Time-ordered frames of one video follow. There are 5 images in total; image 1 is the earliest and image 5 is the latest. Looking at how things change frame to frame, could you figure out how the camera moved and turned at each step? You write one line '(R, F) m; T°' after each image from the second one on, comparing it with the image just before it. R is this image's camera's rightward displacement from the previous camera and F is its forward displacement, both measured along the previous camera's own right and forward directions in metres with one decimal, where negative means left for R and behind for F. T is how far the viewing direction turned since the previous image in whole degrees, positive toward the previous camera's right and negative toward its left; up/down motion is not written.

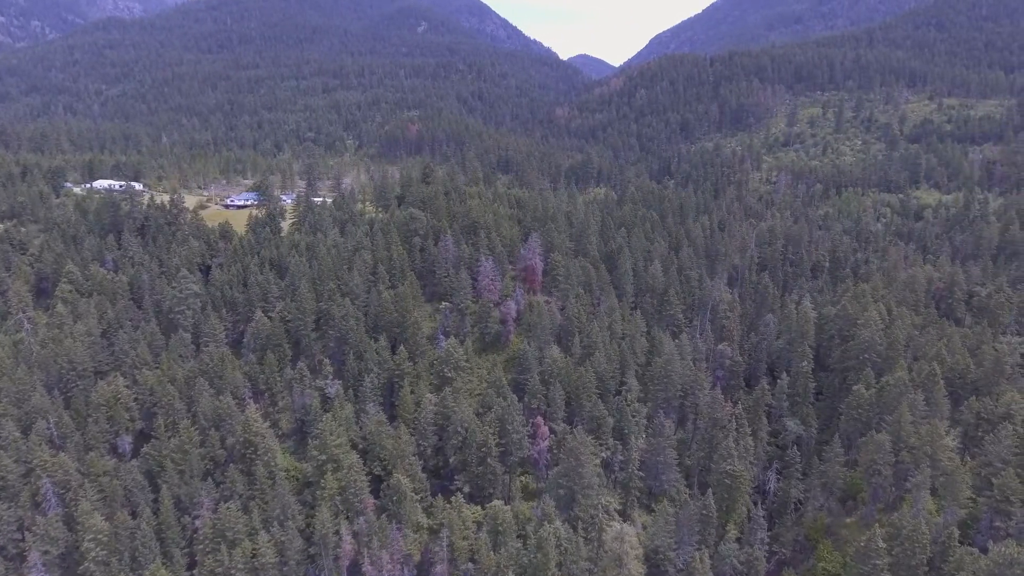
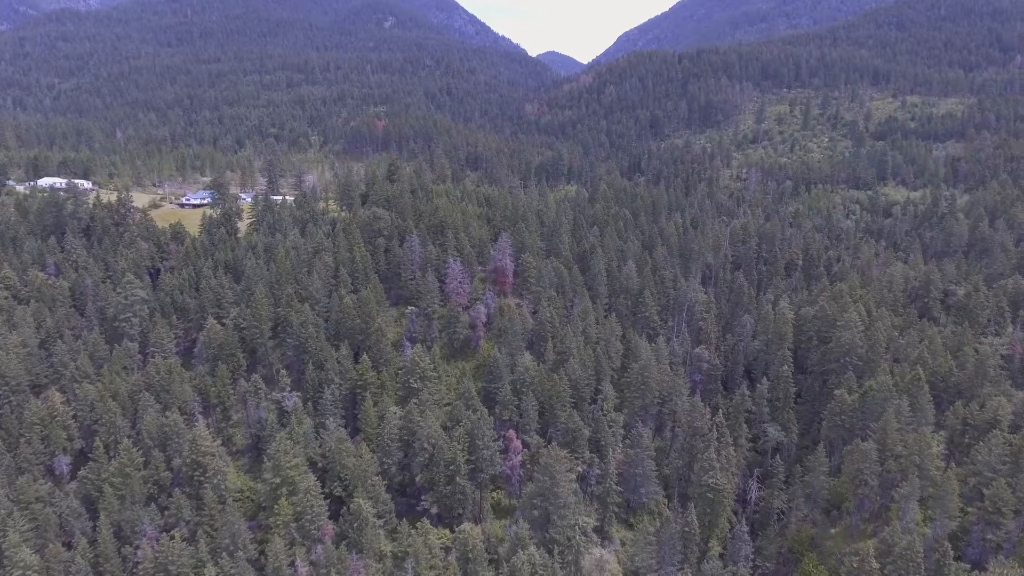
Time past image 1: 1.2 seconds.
(+0.1, +4.3) m; +3°
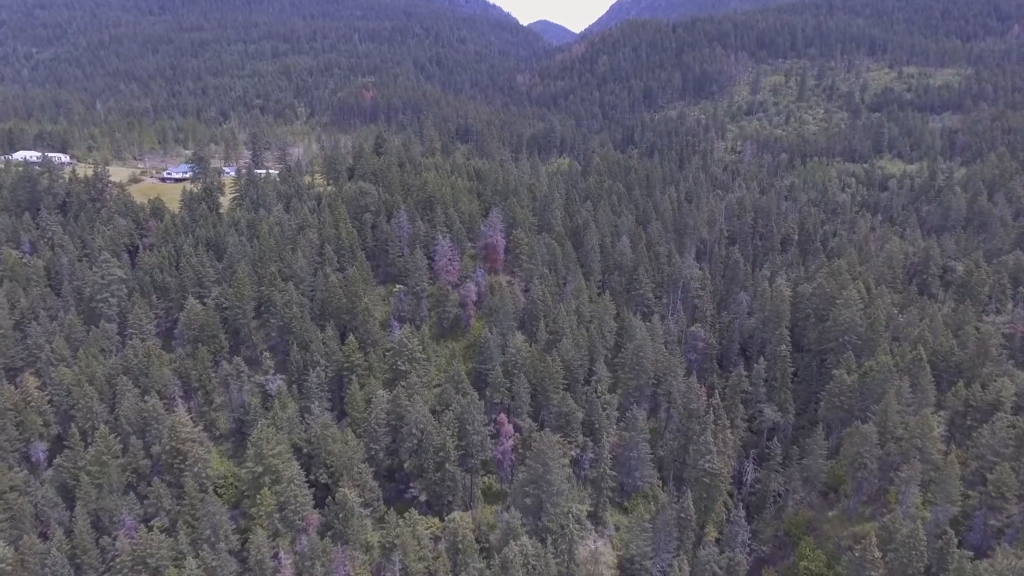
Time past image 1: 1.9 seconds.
(+0.1, +2.6) m; +1°
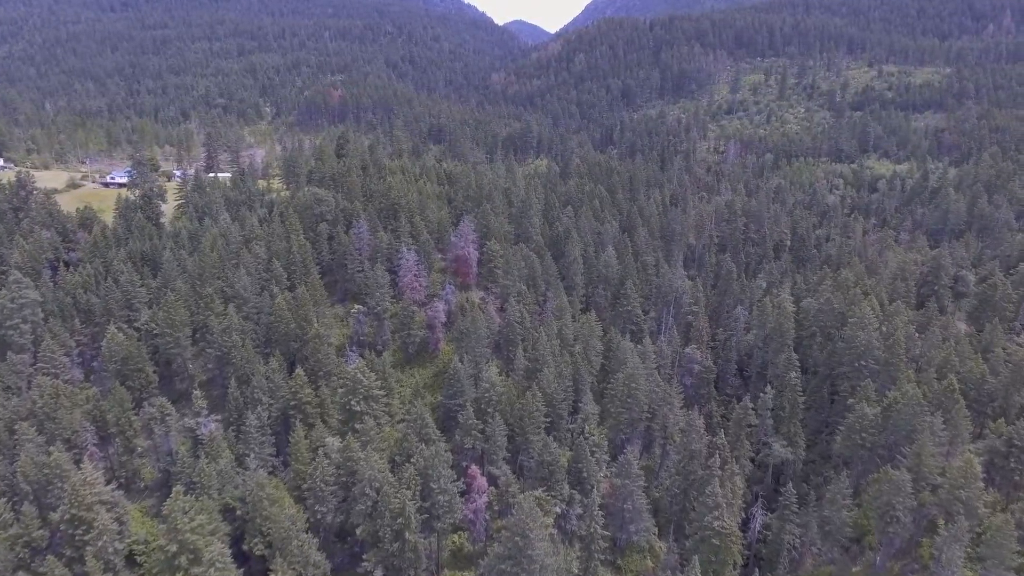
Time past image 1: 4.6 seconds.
(+0.5, +10.0) m; +2°
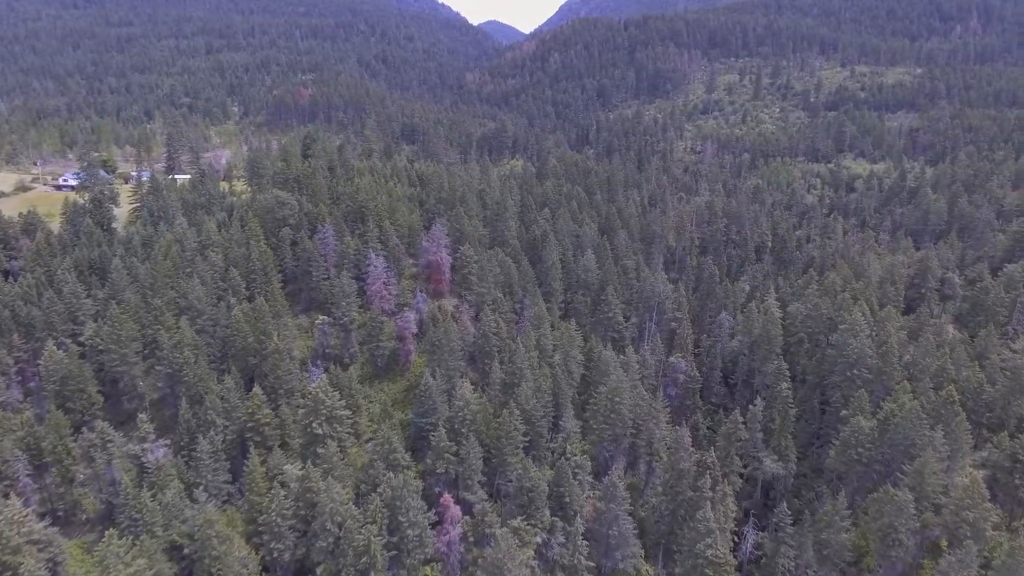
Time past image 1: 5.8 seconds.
(+0.2, +4.4) m; +2°
